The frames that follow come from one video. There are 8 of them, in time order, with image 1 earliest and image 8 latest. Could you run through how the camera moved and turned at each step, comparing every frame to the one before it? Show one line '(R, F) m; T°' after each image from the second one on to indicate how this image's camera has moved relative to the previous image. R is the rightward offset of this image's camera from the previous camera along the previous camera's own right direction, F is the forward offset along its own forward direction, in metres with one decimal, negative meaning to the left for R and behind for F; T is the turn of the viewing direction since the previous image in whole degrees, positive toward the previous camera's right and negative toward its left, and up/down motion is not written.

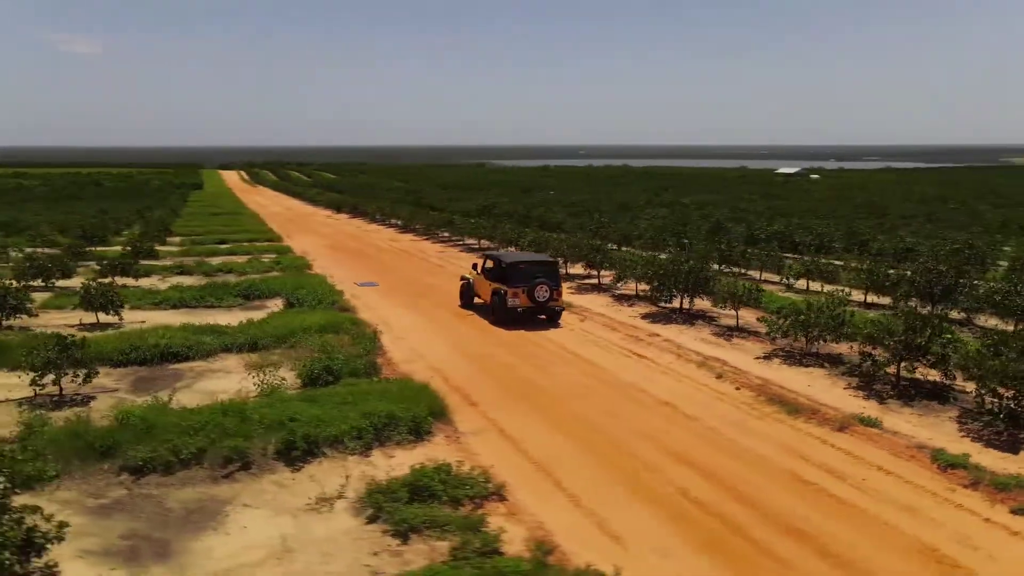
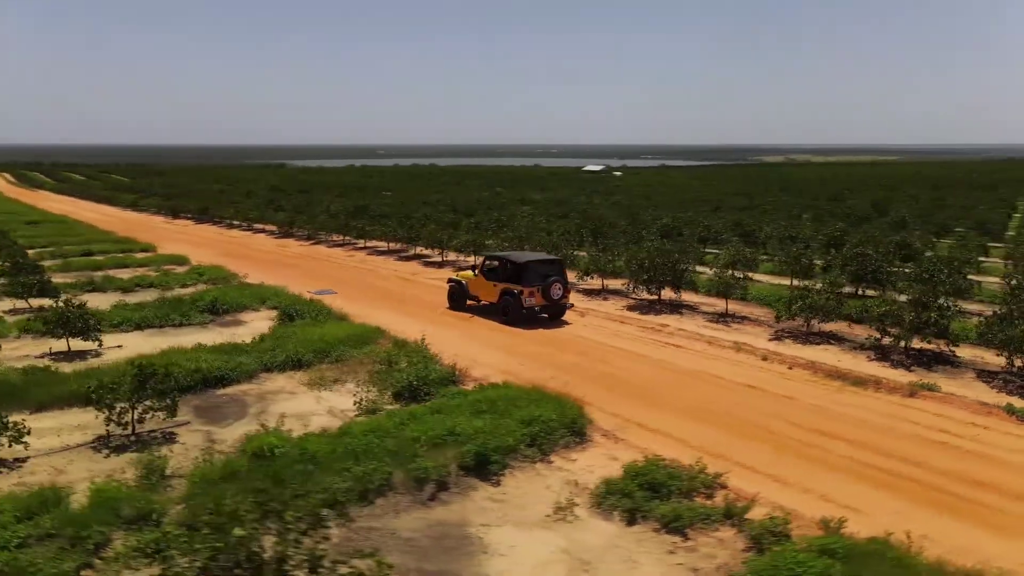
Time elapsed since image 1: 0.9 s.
(-4.5, +0.6) m; +15°
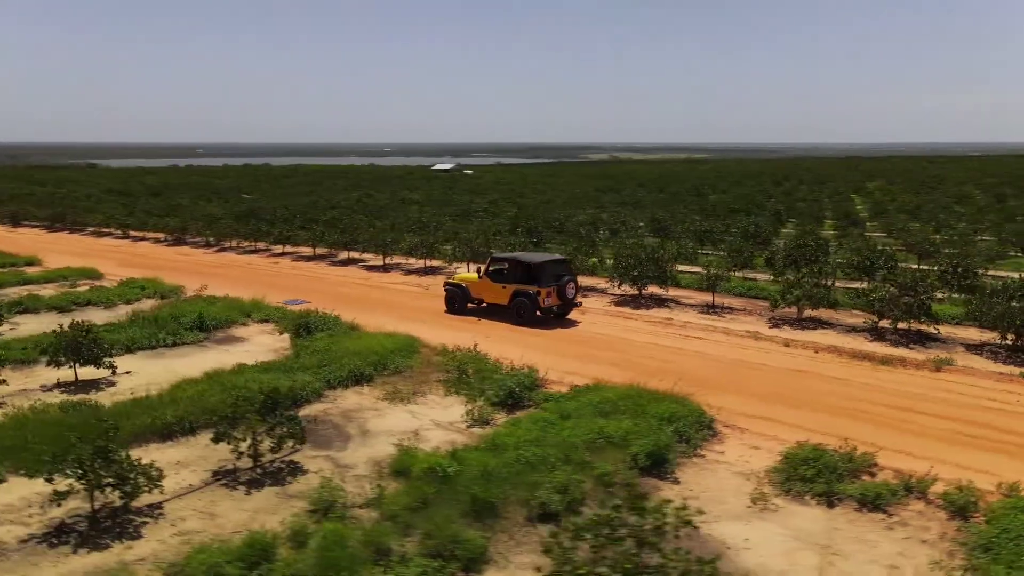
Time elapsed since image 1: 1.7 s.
(-3.8, +0.5) m; +12°
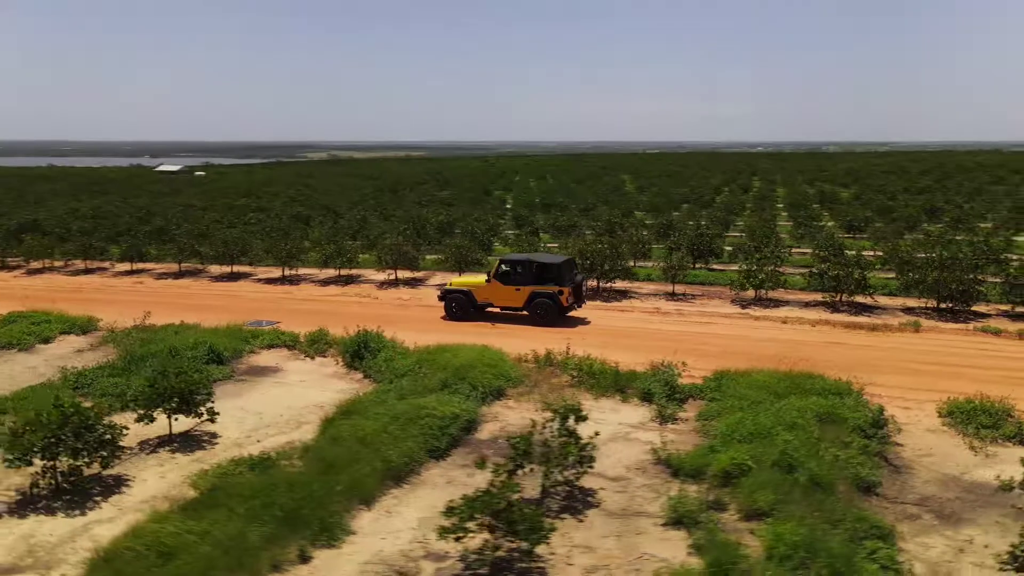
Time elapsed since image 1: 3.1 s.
(-6.2, +1.2) m; +20°
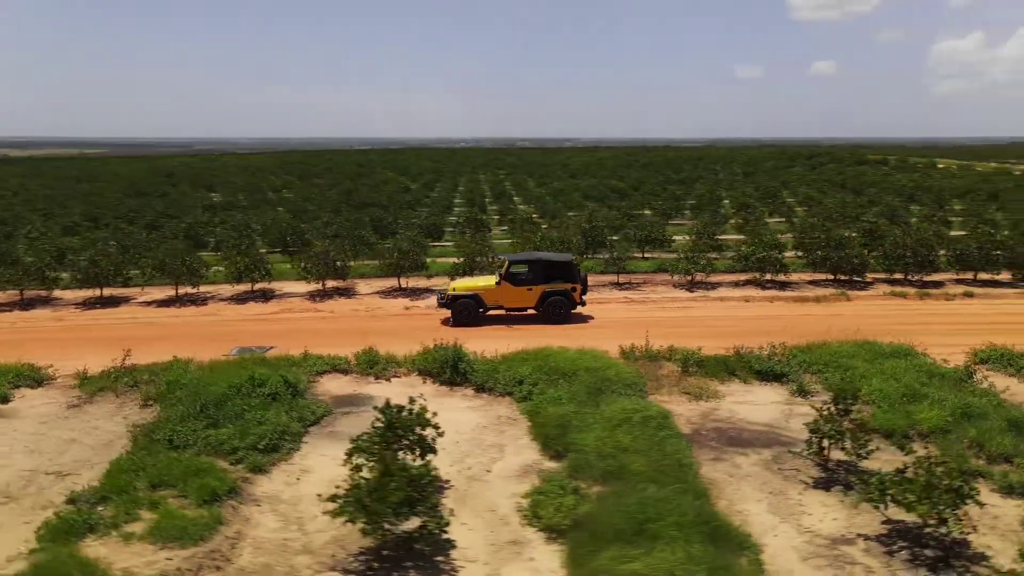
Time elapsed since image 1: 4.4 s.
(-6.3, +1.3) m; +21°
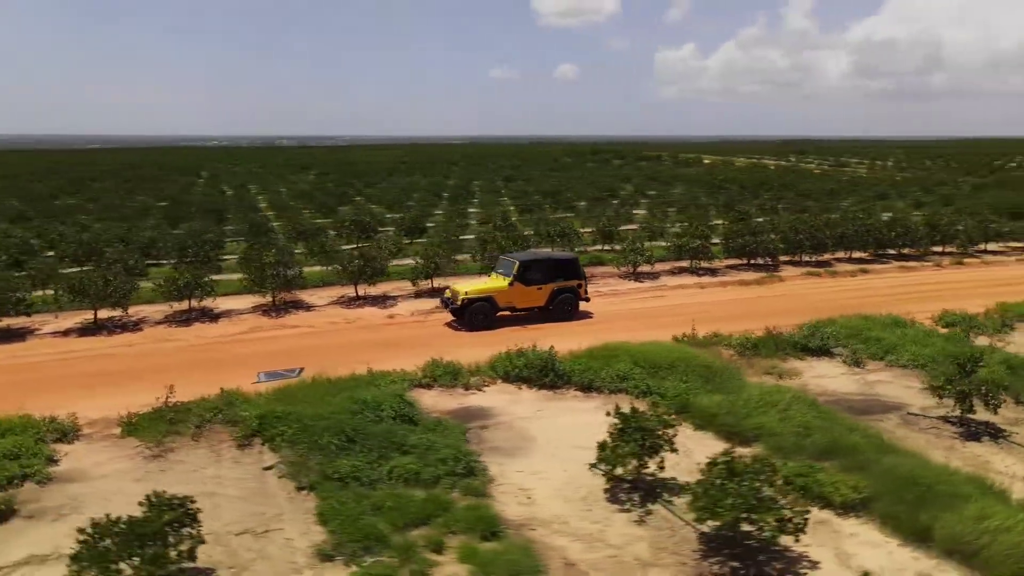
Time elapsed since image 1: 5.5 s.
(-5.2, +0.9) m; +17°
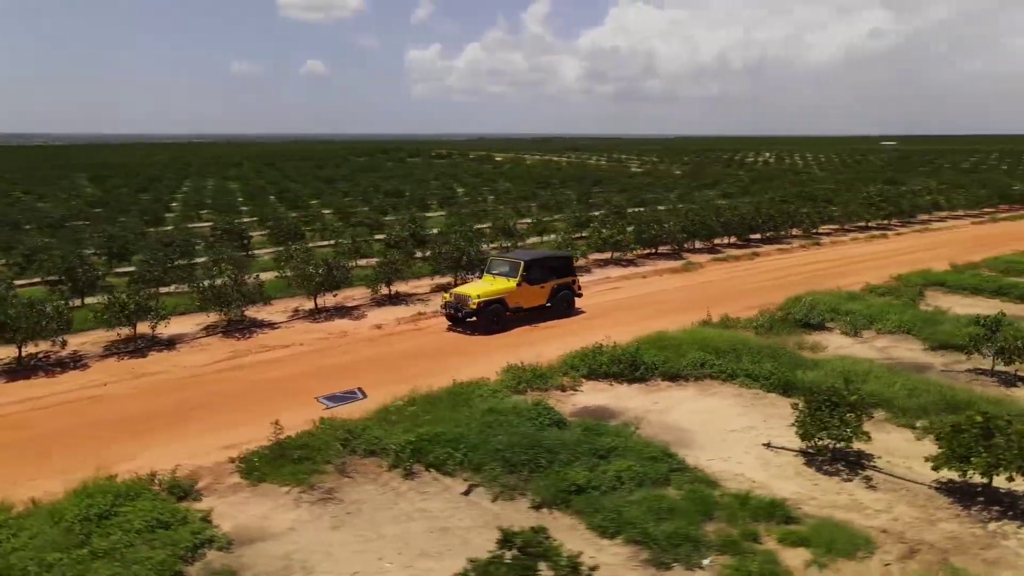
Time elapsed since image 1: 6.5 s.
(-5.2, +0.9) m; +18°
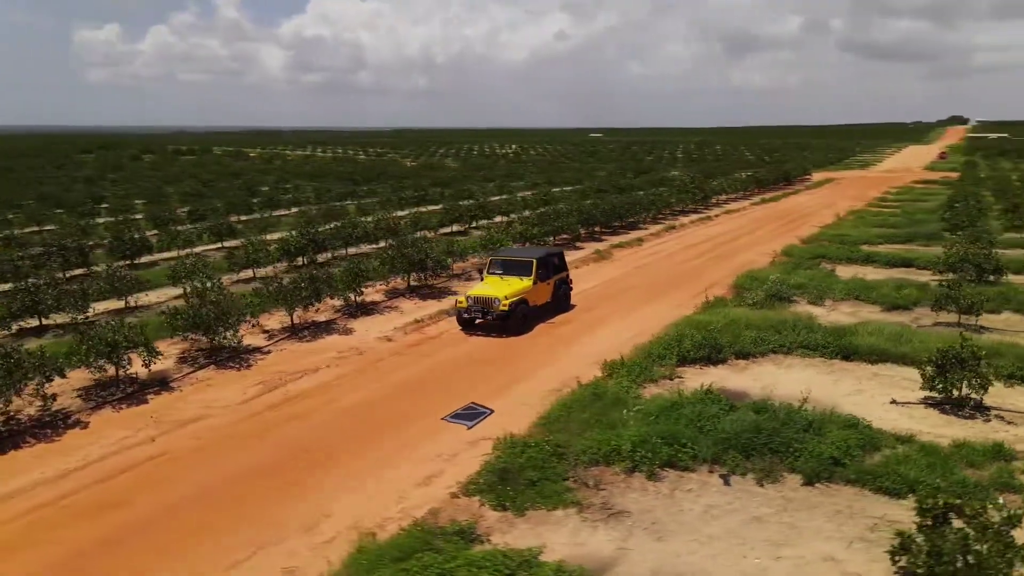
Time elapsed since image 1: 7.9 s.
(-6.2, +1.2) m; +20°
